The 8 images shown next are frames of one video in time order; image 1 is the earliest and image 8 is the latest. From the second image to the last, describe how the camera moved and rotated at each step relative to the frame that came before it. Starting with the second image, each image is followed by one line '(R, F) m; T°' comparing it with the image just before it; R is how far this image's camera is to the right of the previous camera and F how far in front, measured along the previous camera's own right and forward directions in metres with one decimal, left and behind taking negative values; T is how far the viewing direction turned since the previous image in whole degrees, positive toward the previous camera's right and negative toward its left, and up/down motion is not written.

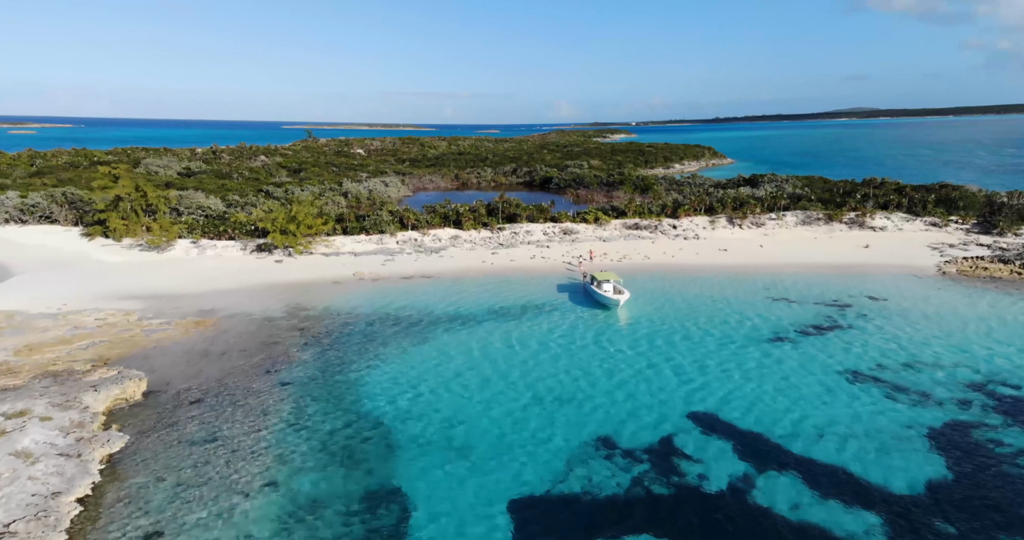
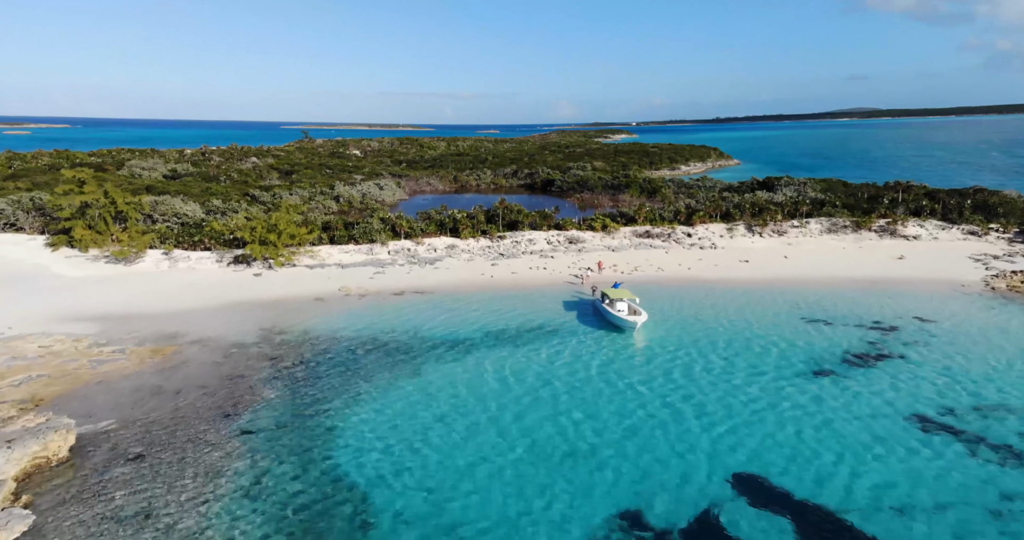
(-0.1, +2.7) m; 0°
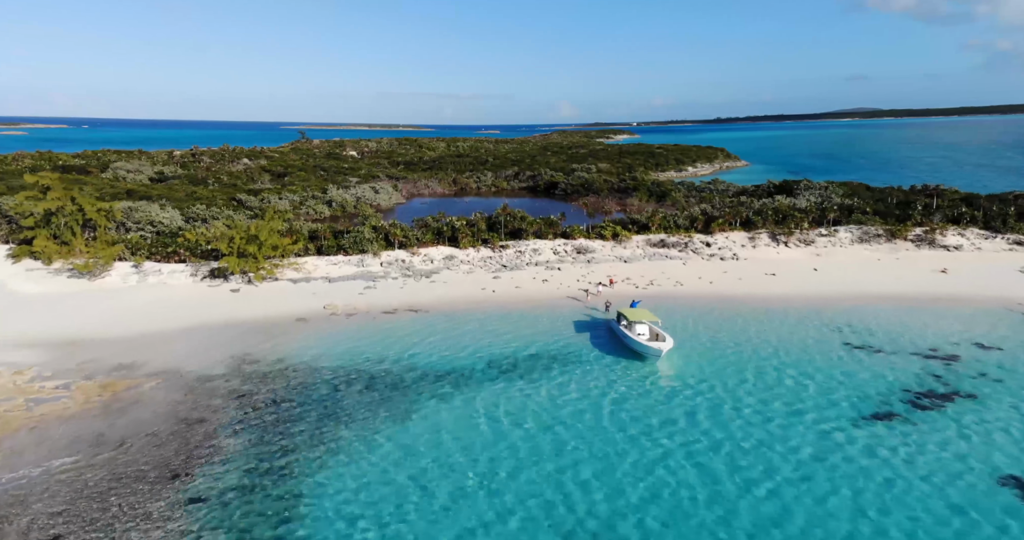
(-0.2, +2.6) m; 0°
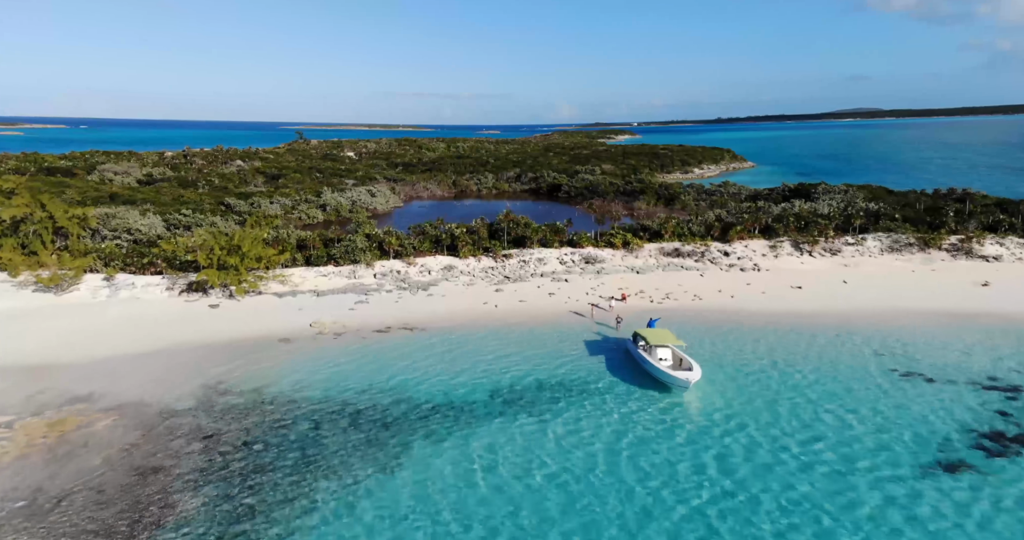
(-0.2, +2.1) m; 0°
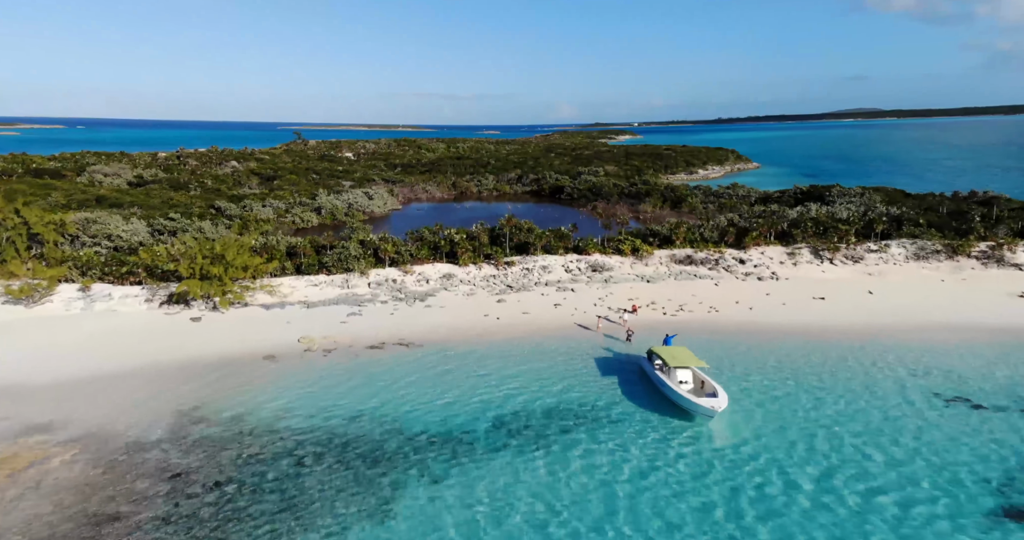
(-0.2, +1.6) m; 0°
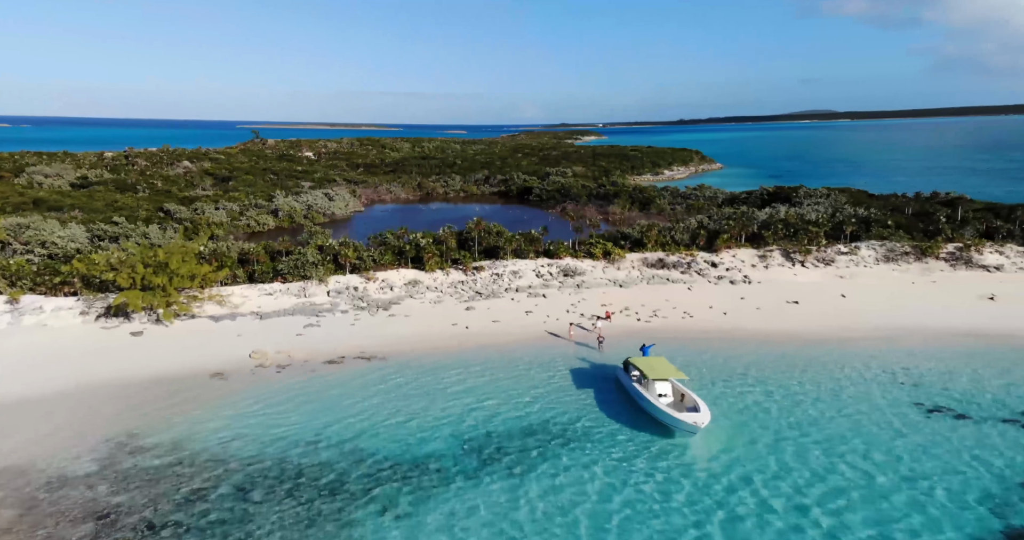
(0.0, +1.1) m; +4°
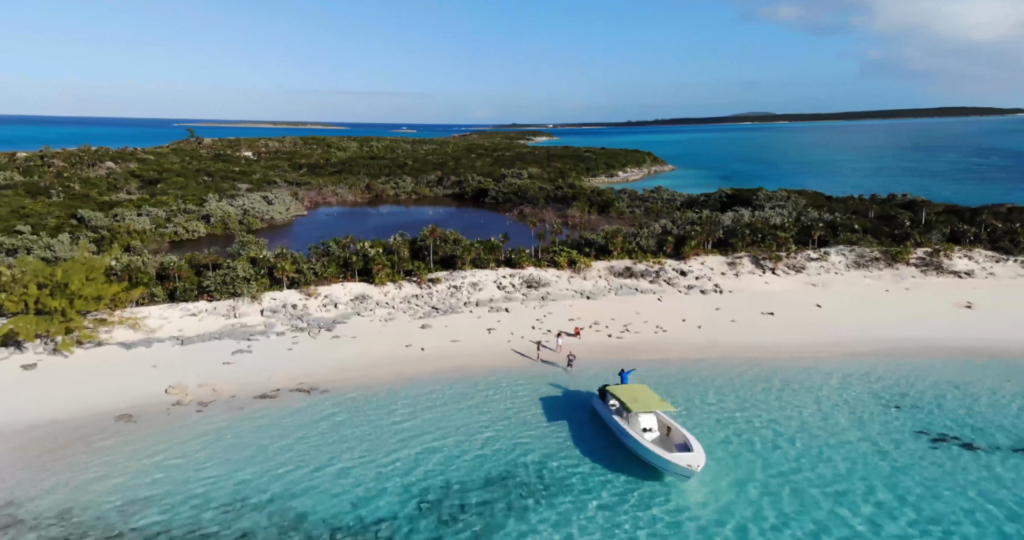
(-0.2, +2.2) m; +5°
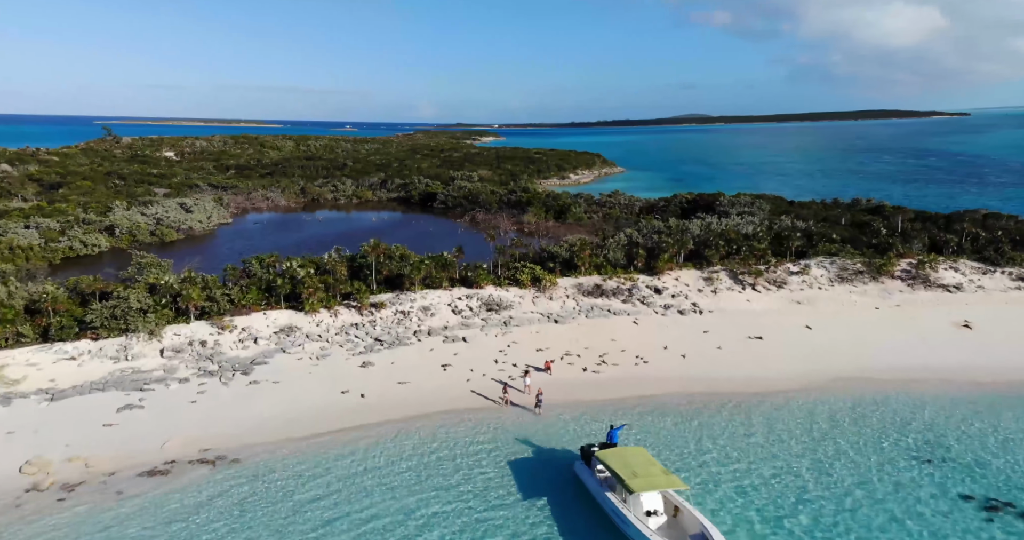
(-0.3, +3.2) m; +6°
